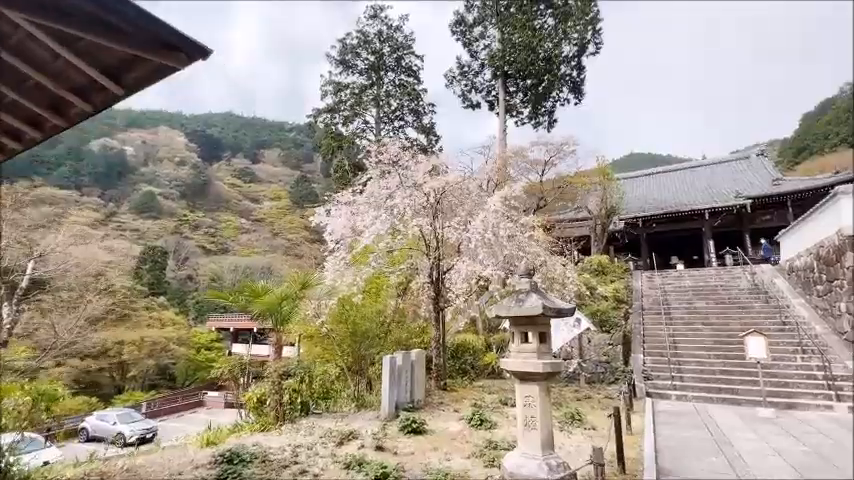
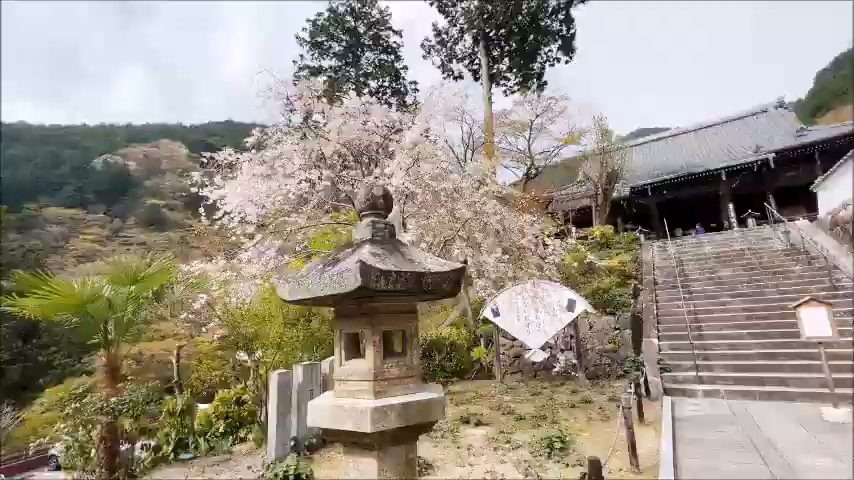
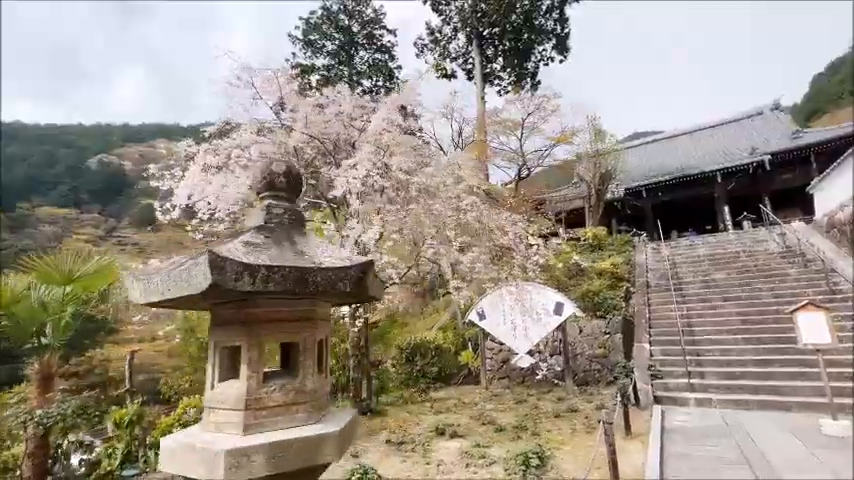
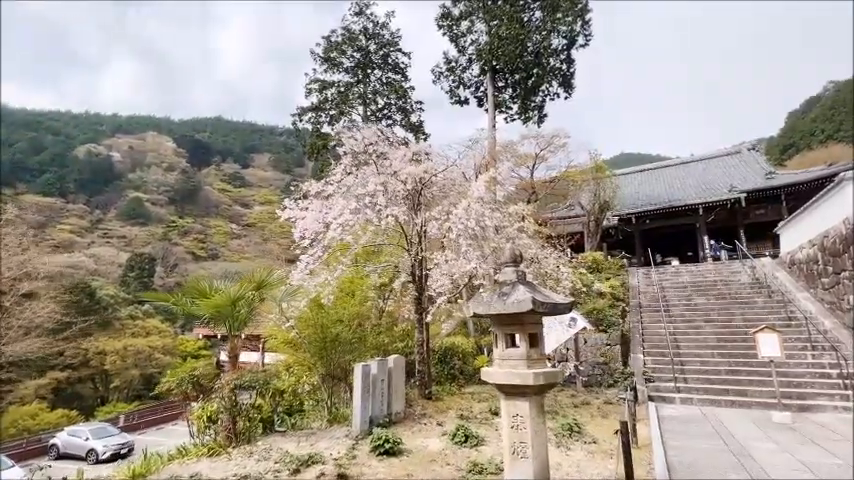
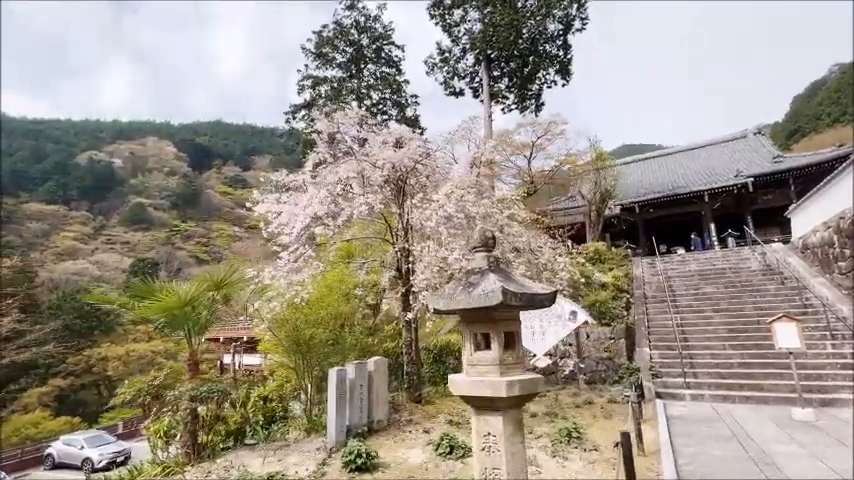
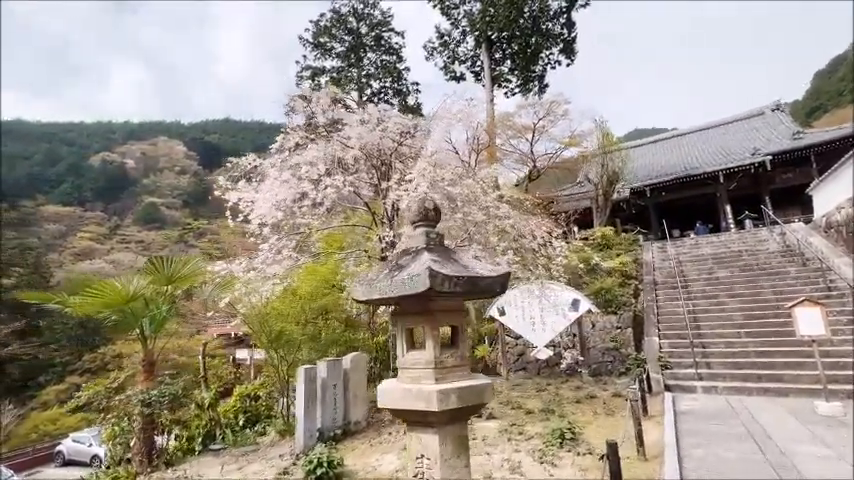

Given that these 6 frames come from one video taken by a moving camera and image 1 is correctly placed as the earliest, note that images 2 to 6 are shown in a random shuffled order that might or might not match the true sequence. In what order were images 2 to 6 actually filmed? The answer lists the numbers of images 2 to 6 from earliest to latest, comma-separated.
4, 5, 6, 2, 3
